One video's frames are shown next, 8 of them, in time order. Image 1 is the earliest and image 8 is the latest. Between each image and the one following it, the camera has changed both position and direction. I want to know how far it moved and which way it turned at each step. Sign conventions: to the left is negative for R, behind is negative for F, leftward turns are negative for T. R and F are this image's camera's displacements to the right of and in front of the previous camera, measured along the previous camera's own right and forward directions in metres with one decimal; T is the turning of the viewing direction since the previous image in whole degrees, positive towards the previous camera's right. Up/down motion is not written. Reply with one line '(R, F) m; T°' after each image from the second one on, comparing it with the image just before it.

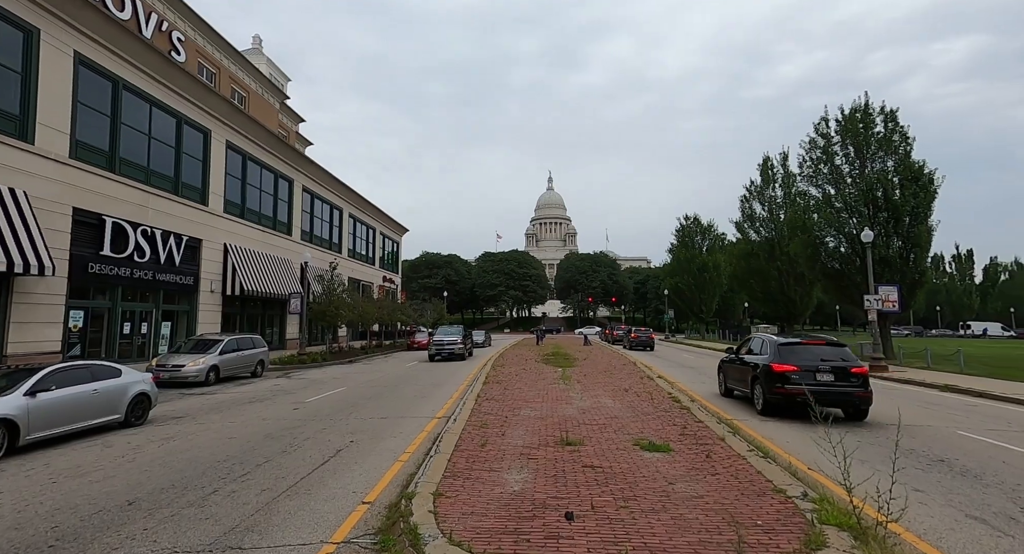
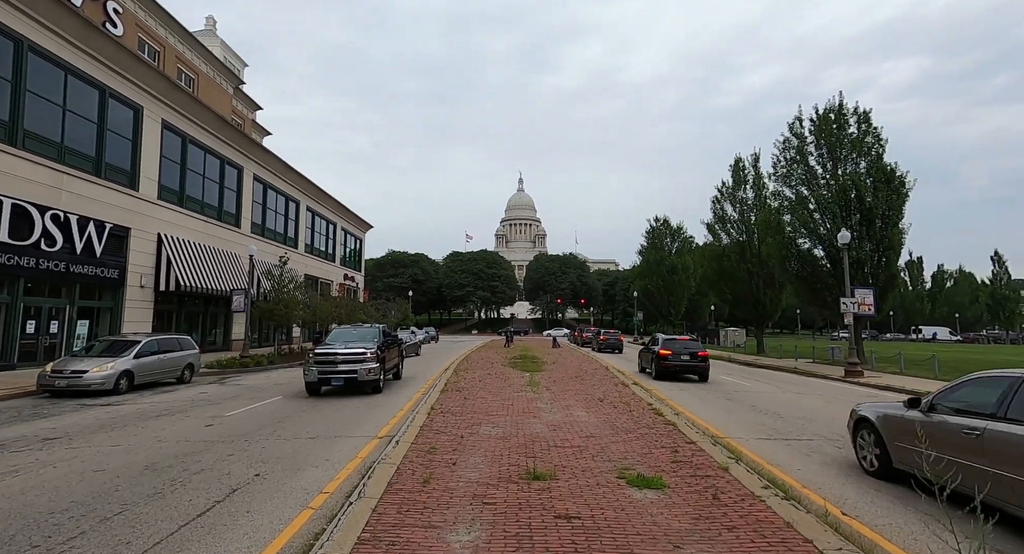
(+0.2, +1.7) m; +4°
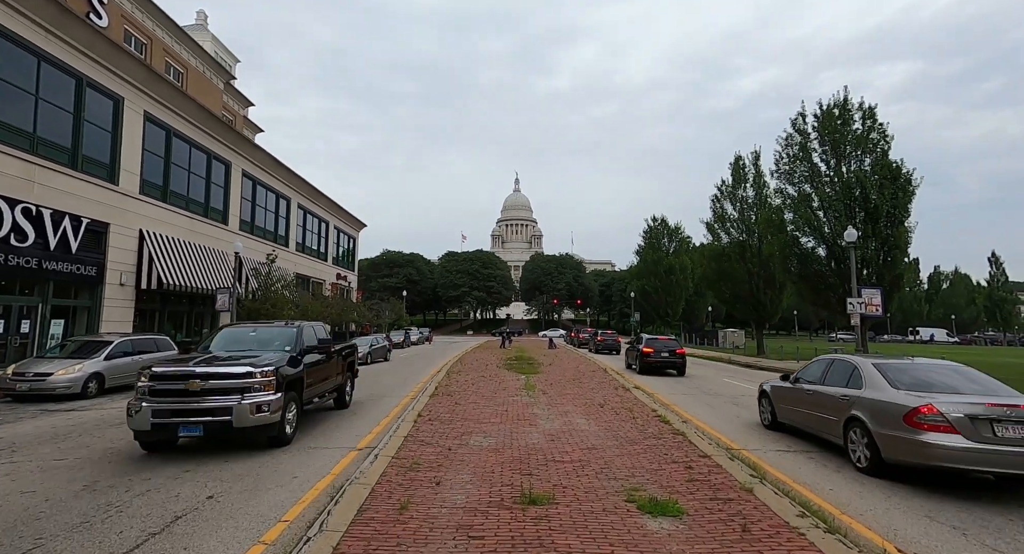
(0.0, +0.8) m; 0°
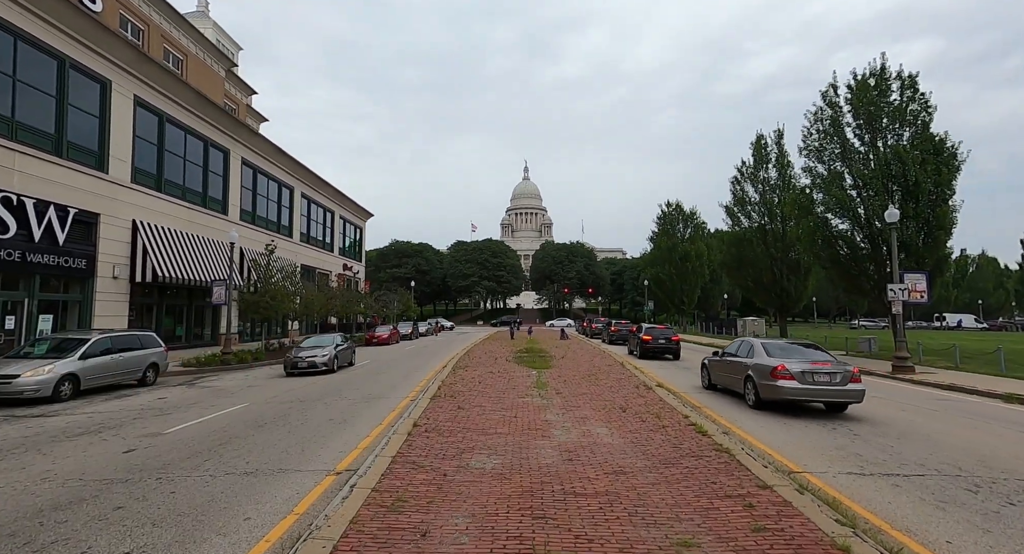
(0.0, +1.4) m; -1°
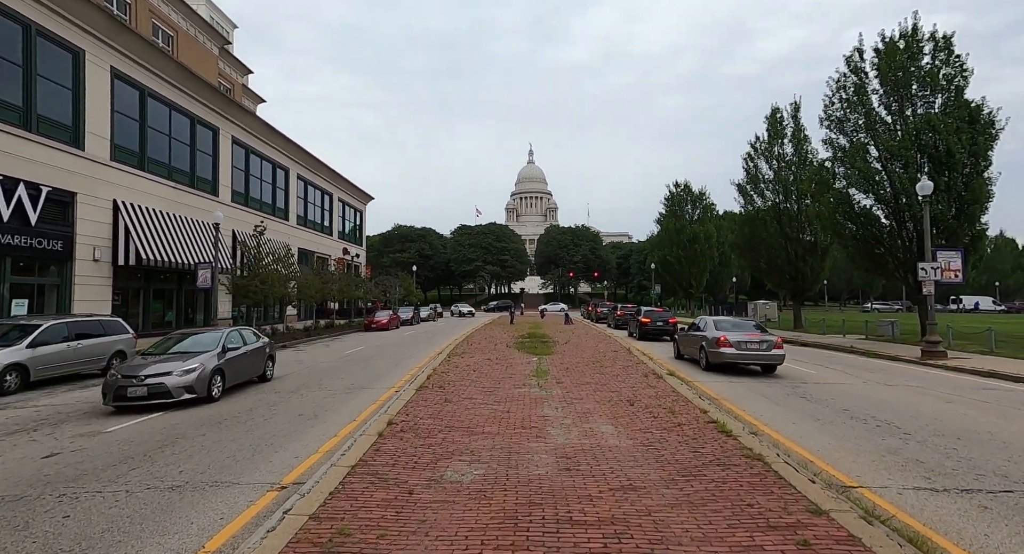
(+0.2, +1.3) m; -1°
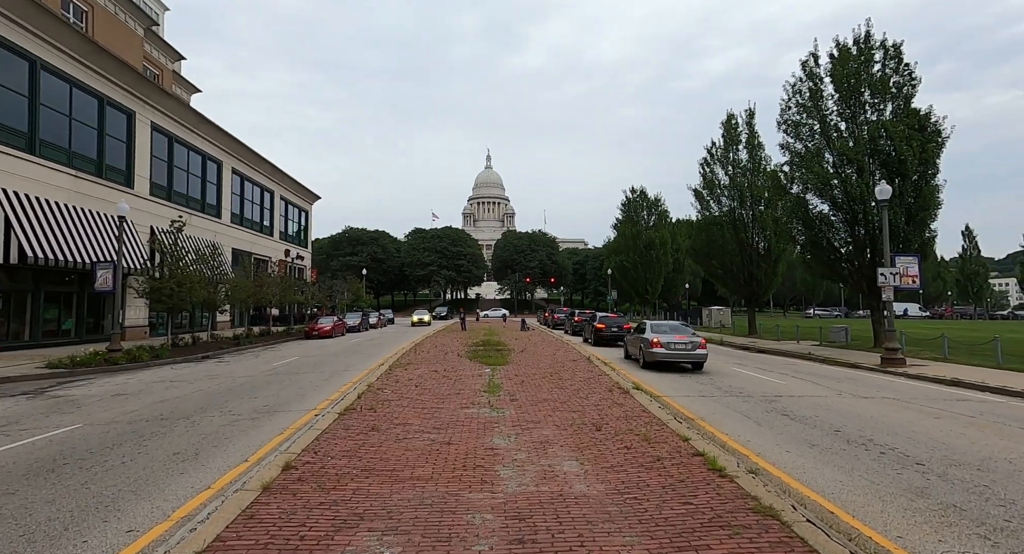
(+0.2, +1.6) m; +5°
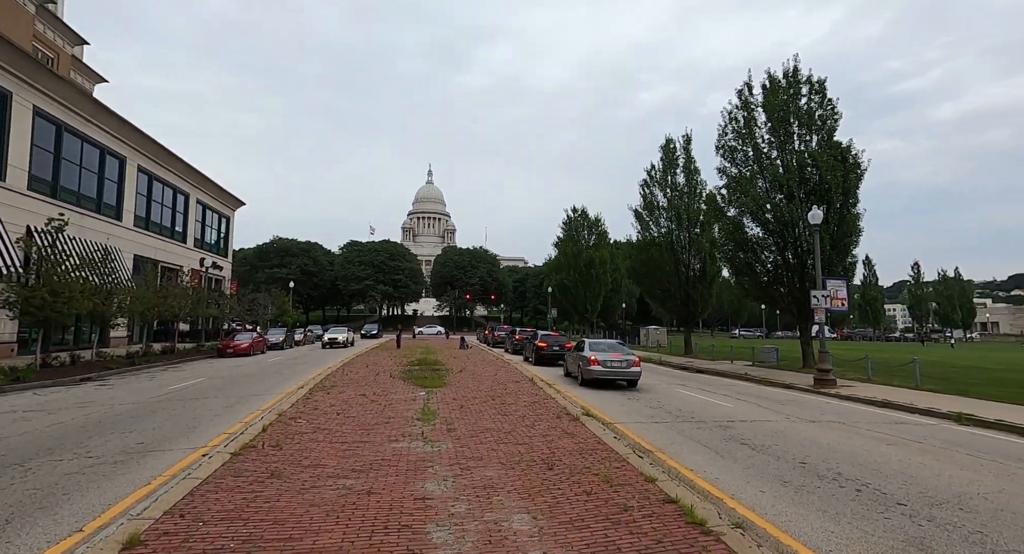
(0.0, +1.1) m; +7°
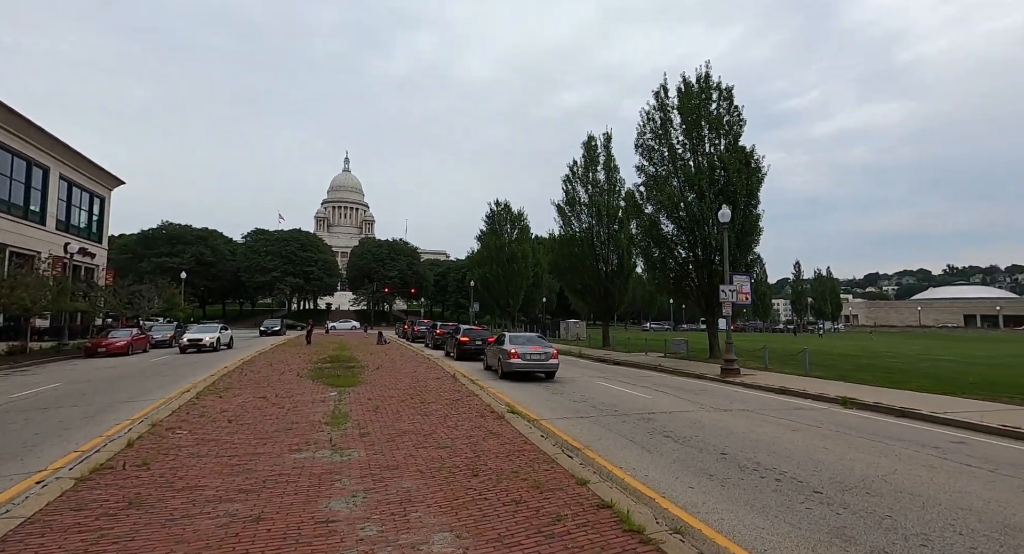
(0.0, +0.6) m; +9°
